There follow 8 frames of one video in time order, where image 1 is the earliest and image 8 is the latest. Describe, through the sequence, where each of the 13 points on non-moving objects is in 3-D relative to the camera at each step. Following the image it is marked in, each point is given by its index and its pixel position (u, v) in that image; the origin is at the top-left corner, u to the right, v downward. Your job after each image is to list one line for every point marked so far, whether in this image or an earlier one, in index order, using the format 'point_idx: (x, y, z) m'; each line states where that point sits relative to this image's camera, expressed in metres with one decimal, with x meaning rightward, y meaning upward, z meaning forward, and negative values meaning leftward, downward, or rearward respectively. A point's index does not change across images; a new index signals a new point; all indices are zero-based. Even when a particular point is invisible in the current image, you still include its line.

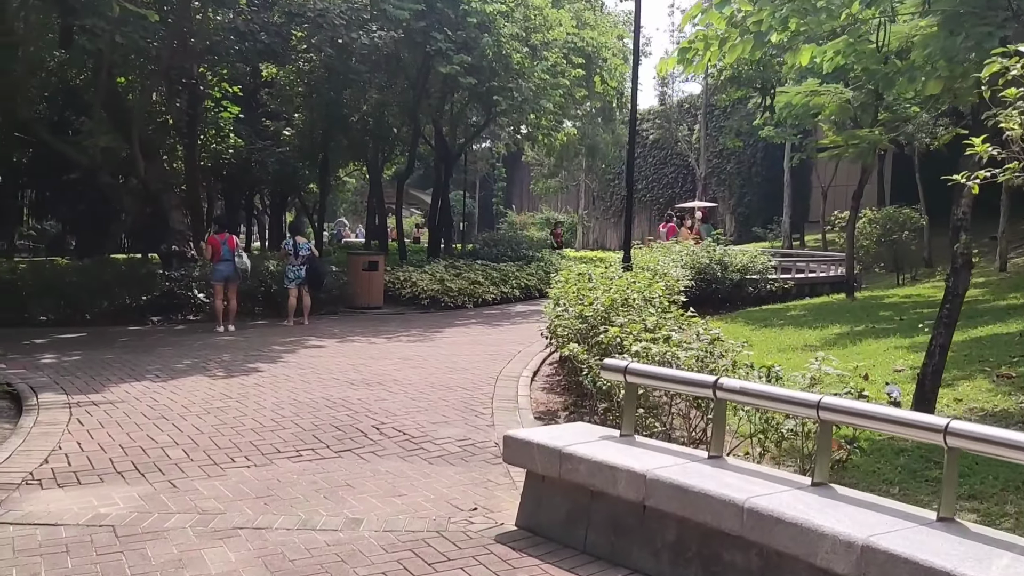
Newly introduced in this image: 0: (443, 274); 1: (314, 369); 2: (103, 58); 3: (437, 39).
0: (-1.3, +0.3, +16.4) m
1: (-2.1, -0.8, +8.8) m
2: (-6.7, +3.8, +13.9) m
3: (-1.4, +4.7, +16.0) m
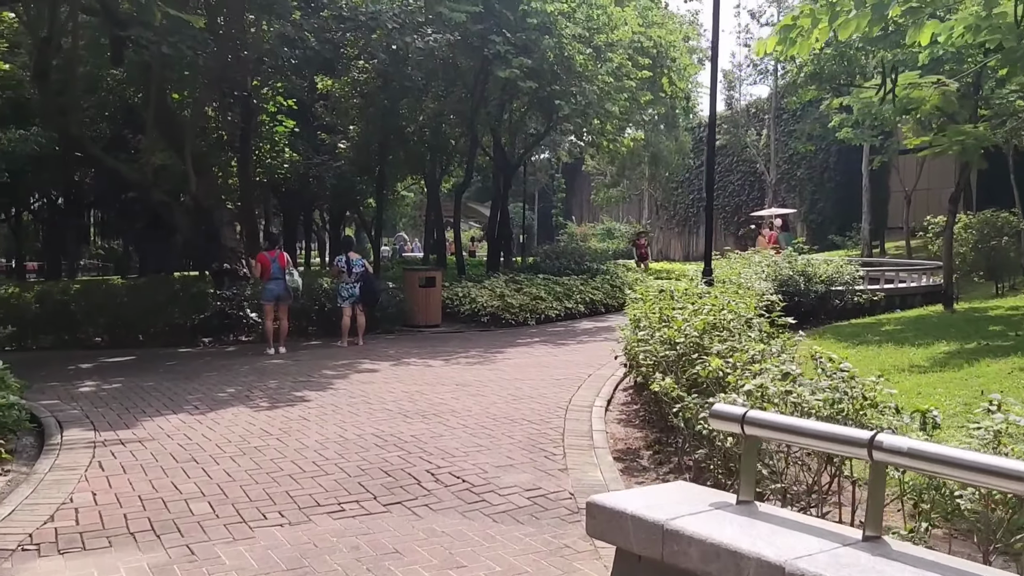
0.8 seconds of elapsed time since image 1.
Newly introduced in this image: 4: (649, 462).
0: (-0.1, 0.0, +15.6) m
1: (-1.4, -1.0, +8.1) m
2: (-5.7, +3.4, +13.5) m
3: (-0.3, +4.4, +15.2) m
4: (+0.9, -1.2, +5.8) m
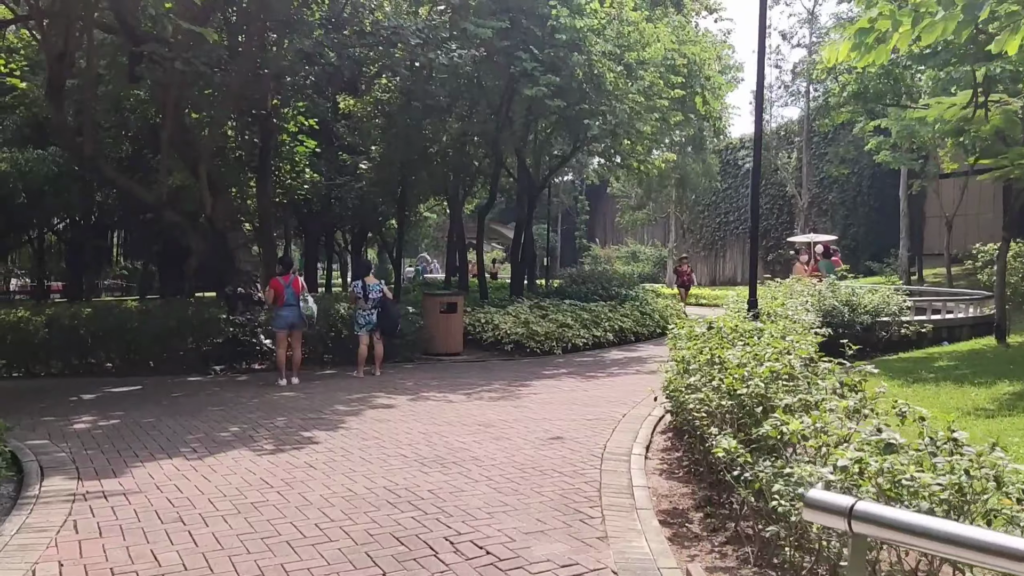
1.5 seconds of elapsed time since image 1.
0: (+0.3, -0.5, +14.9) m
1: (-1.2, -1.3, +7.4) m
2: (-5.3, +3.1, +13.0) m
3: (+0.2, +3.9, +14.6) m
4: (+1.1, -1.4, +5.1) m
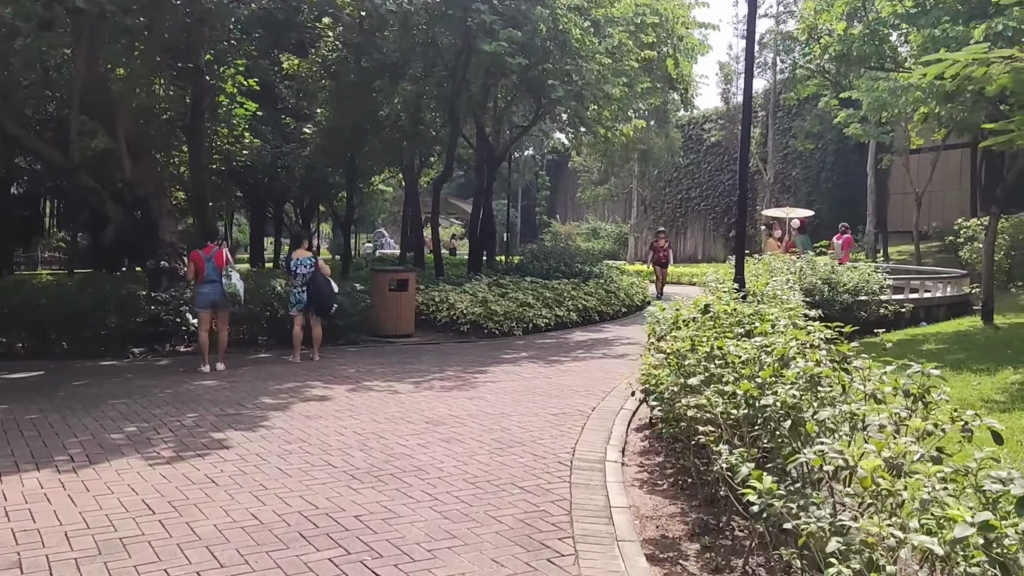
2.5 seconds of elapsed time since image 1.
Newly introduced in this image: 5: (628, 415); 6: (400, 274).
0: (-0.4, -0.1, +13.8) m
1: (-1.5, -1.1, +6.2) m
2: (-5.9, +3.4, +11.5) m
3: (-0.5, +4.3, +13.3) m
4: (+0.9, -1.3, +4.0) m
5: (+1.0, -1.1, +7.2) m
6: (-1.7, +0.2, +12.5) m
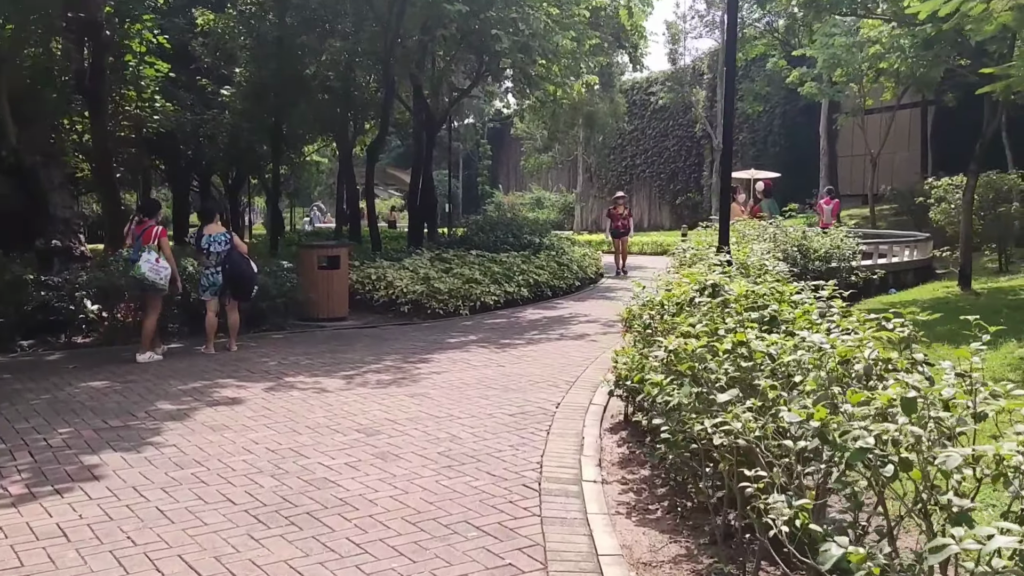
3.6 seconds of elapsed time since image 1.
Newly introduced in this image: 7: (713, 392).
0: (-1.2, +0.3, +12.5) m
1: (-1.8, -1.0, +4.9) m
2: (-6.6, +3.6, +9.8) m
3: (-1.4, +4.7, +11.9) m
4: (+0.7, -1.2, +2.9) m
5: (+0.6, -0.9, +6.0) m
6: (-2.4, +0.5, +11.2) m
7: (+0.7, -0.4, +3.3) m
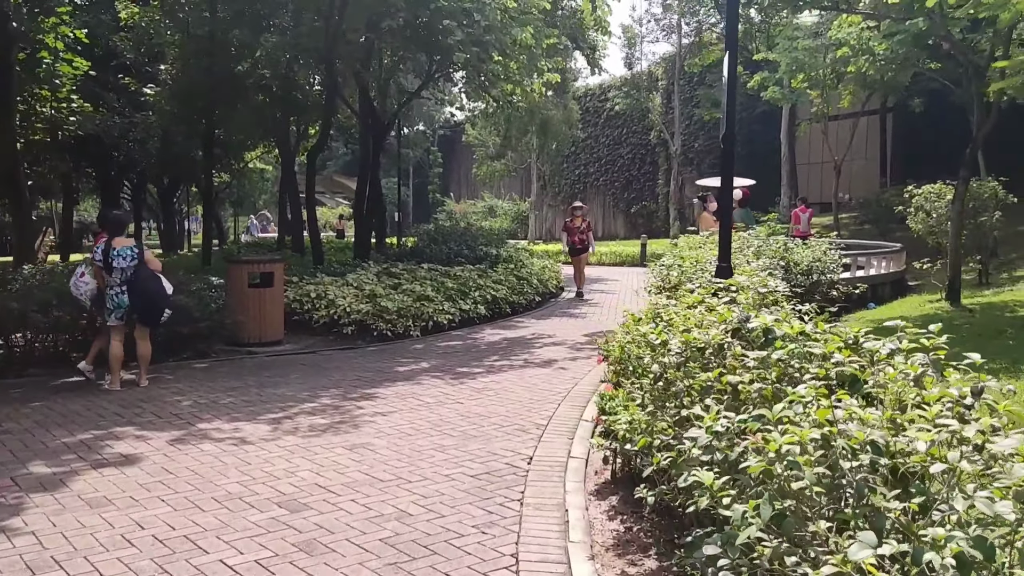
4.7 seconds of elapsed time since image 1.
0: (-1.8, 0.0, +11.3) m
1: (-1.9, -1.2, +3.6) m
2: (-7.0, +3.3, +8.3) m
3: (-2.0, +4.4, +10.7) m
4: (+0.7, -1.4, +1.8) m
5: (+0.4, -1.1, +4.9) m
6: (-2.9, +0.3, +9.9) m
7: (+0.7, -0.6, +2.2) m
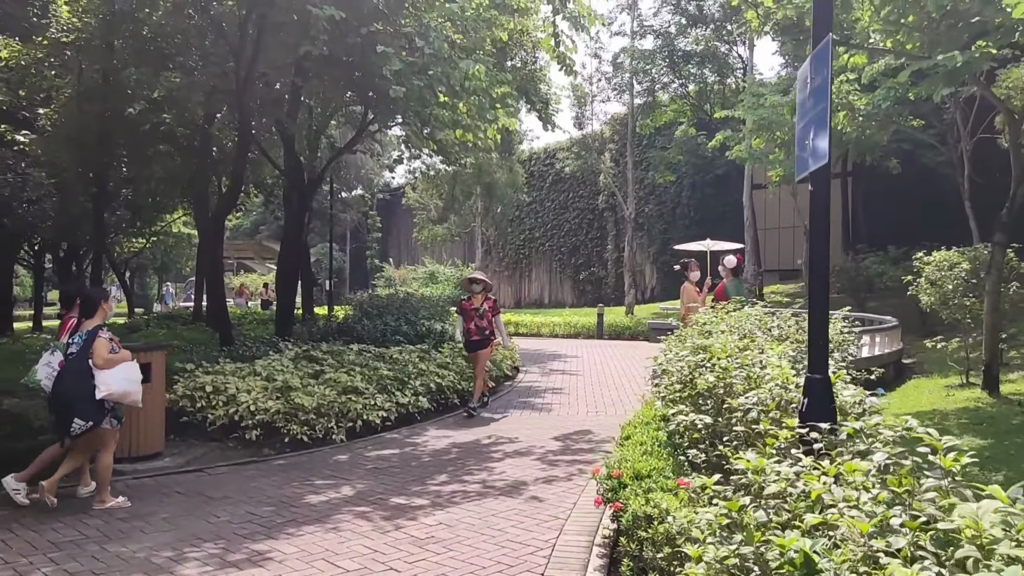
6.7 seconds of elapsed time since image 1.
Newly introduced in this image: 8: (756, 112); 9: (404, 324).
0: (-2.4, -0.9, +8.9) m
1: (-1.9, -1.6, +1.3) m
2: (-7.4, +2.6, +5.8) m
3: (-2.5, +3.5, +8.7) m
4: (+0.8, -1.6, -0.4) m
5: (+0.3, -1.5, +2.7) m
6: (-3.4, -0.6, +7.5) m
7: (+0.8, -0.8, +0.1) m
8: (+5.2, +3.8, +18.1) m
9: (-1.7, -0.5, +13.1) m
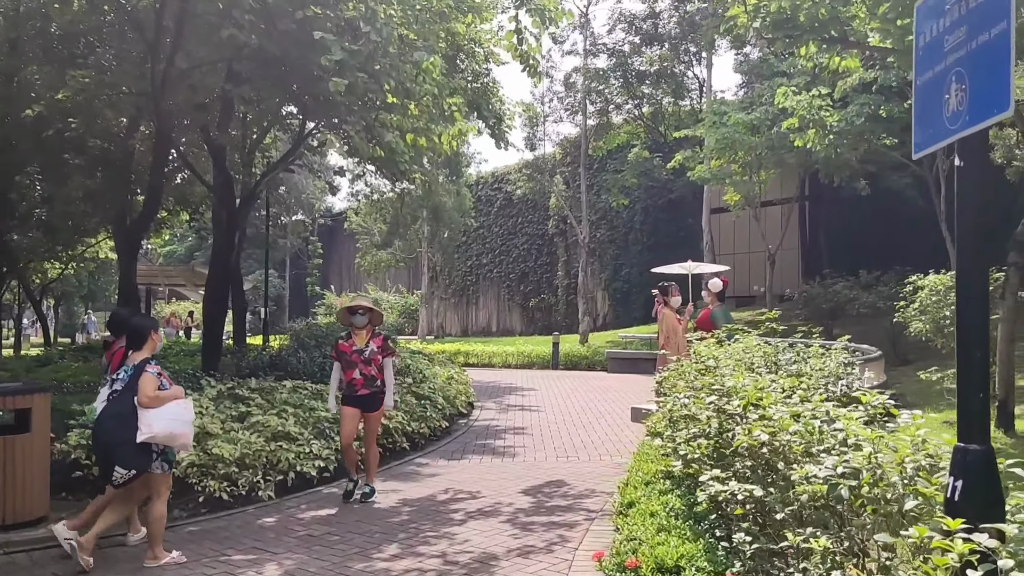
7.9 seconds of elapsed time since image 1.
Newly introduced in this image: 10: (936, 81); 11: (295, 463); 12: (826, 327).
0: (-2.7, -1.2, +7.5) m
1: (-1.8, -1.6, -0.1) m
2: (-7.5, +2.4, +4.2) m
3: (-2.9, +3.3, +7.5) m
4: (+1.1, -1.5, -1.6) m
5: (+0.4, -1.6, +1.5) m
6: (-3.6, -0.8, +6.1) m
7: (+1.0, -0.8, -1.1) m
8: (+4.2, +3.2, +17.3) m
9: (-2.3, -0.9, +11.7) m
10: (+1.3, +0.6, +2.6) m
11: (-2.0, -1.6, +7.6) m
12: (+6.8, -0.8, +18.3) m
